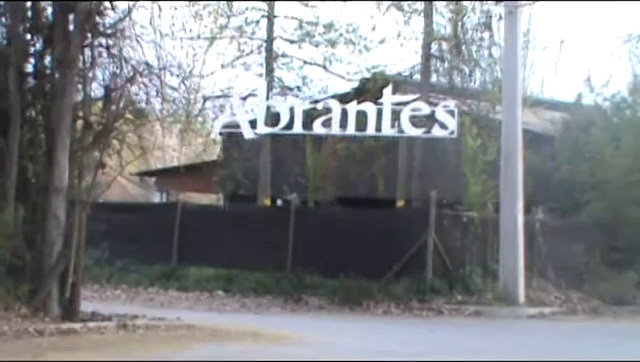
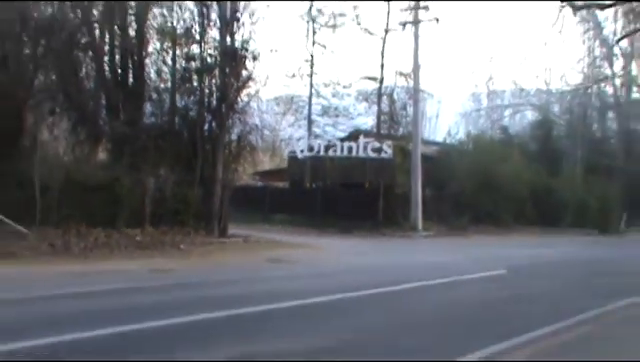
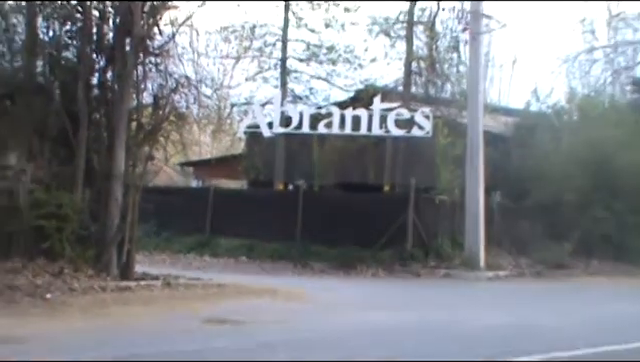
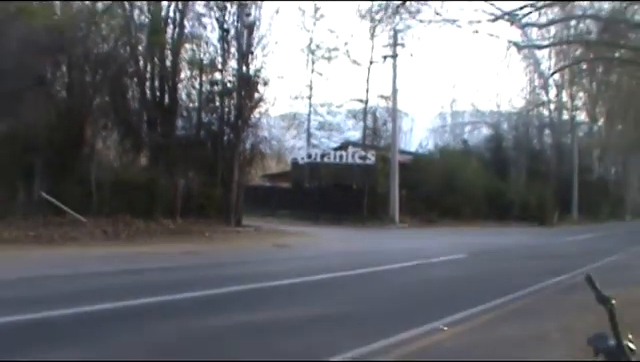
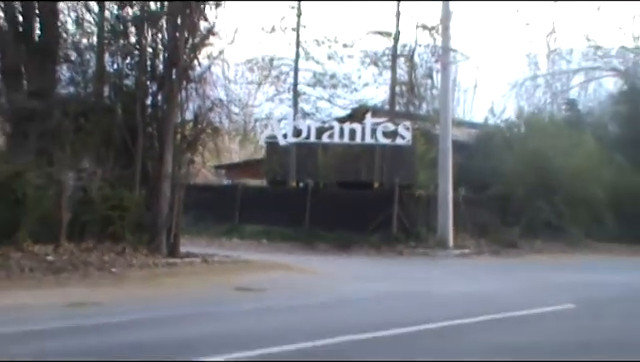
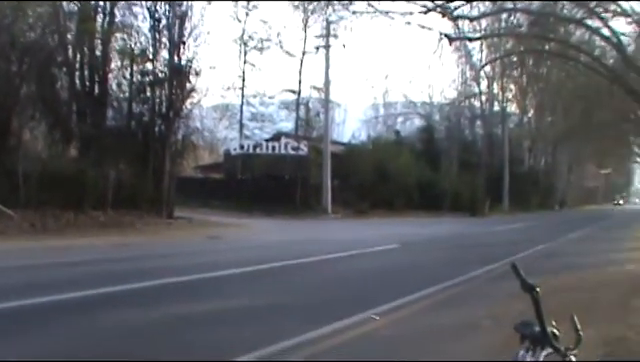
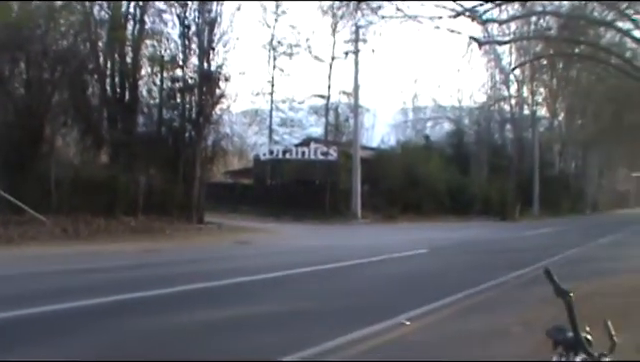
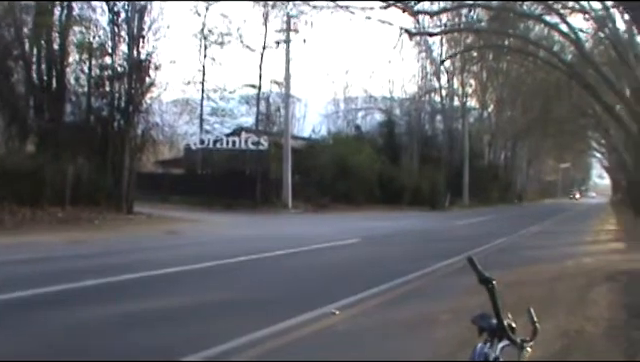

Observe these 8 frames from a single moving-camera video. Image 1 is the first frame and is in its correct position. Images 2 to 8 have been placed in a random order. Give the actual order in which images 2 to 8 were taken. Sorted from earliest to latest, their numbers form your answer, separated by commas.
3, 5, 2, 4, 7, 6, 8
